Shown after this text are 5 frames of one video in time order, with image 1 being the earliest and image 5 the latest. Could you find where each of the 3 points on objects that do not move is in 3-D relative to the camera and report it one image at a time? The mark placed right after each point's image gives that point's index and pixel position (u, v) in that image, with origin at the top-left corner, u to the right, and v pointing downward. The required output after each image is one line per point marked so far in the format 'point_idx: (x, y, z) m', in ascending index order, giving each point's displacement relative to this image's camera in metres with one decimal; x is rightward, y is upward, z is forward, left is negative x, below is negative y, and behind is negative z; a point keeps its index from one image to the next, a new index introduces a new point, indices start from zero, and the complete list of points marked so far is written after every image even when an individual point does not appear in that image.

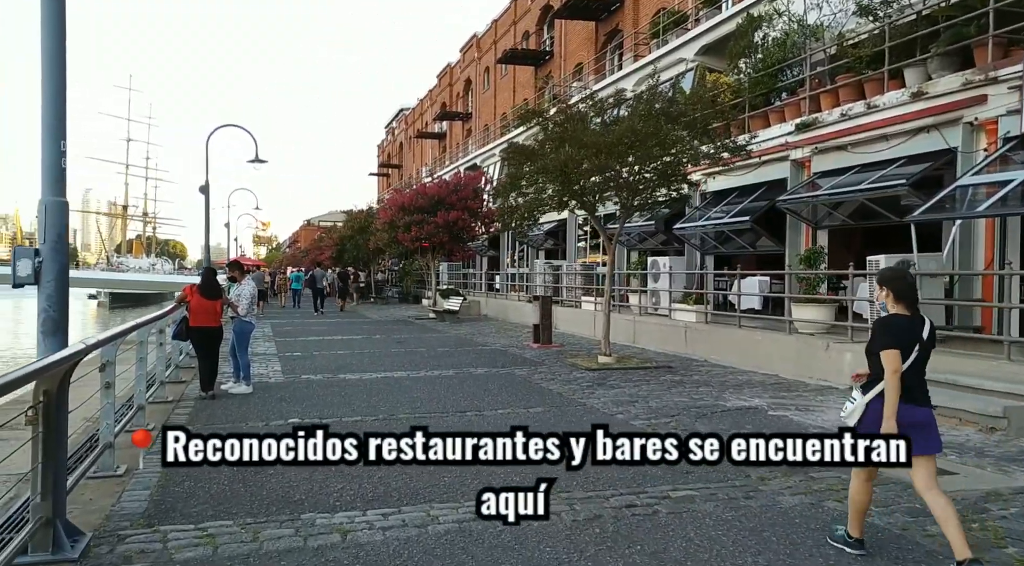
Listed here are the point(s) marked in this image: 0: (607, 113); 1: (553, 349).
0: (+1.6, +2.9, +12.2) m
1: (+0.9, -1.4, +15.3) m
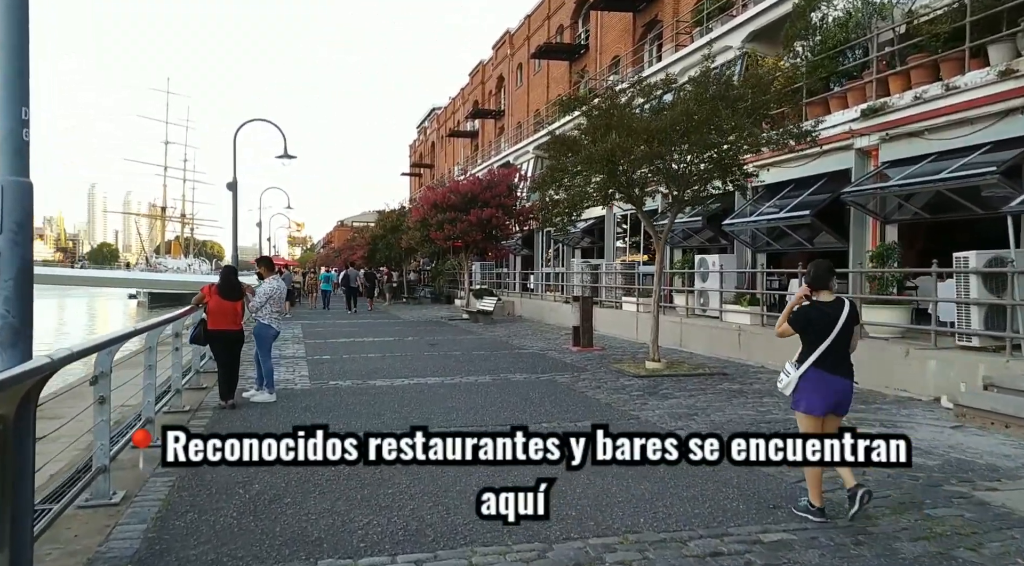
0: (+2.3, +2.9, +11.2) m
1: (+1.6, -1.4, +14.3) m
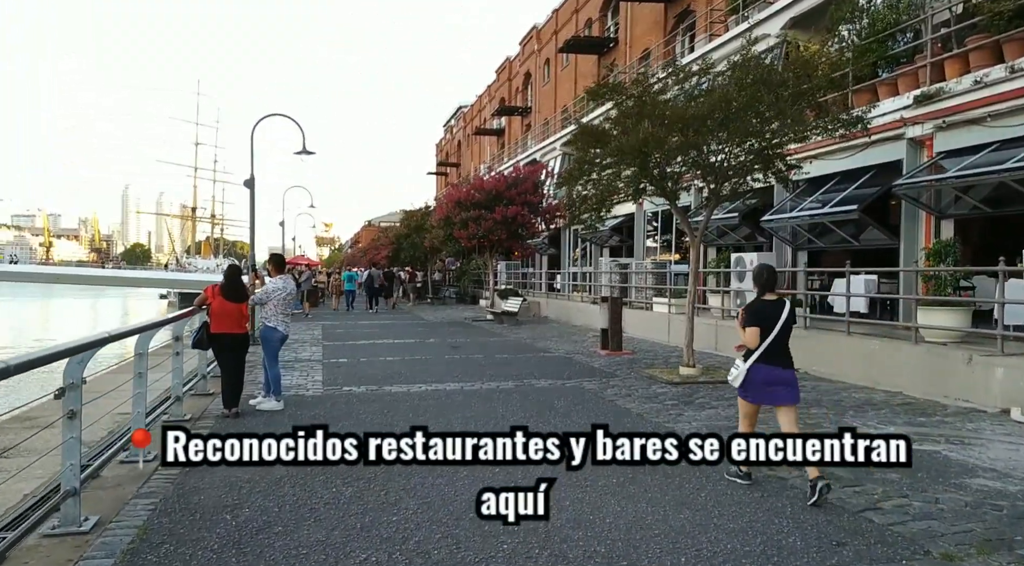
0: (+2.6, +2.9, +10.5) m
1: (+2.1, -1.4, +13.6) m
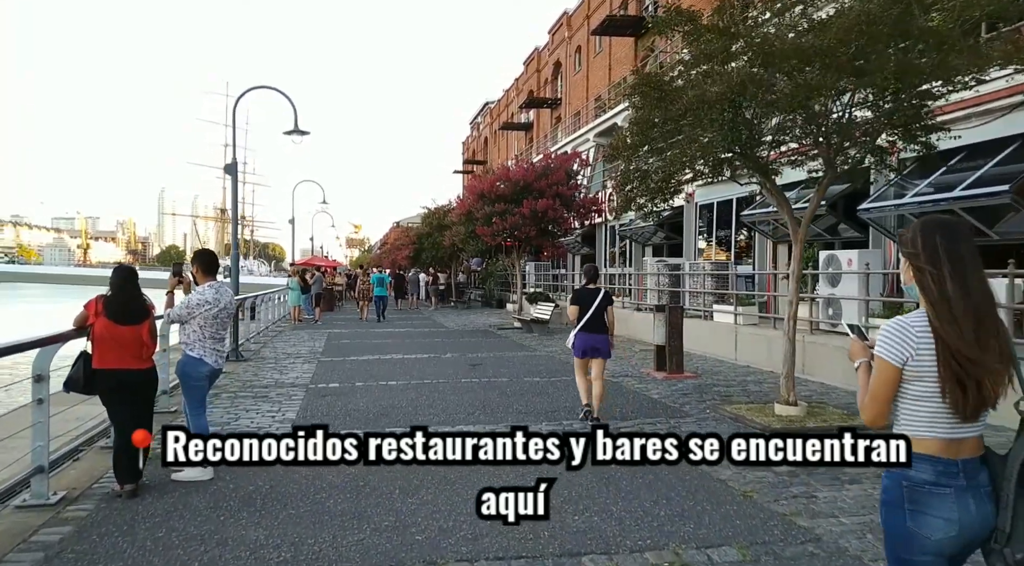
0: (+3.0, +2.8, +7.5) m
1: (+2.6, -1.5, +10.7) m
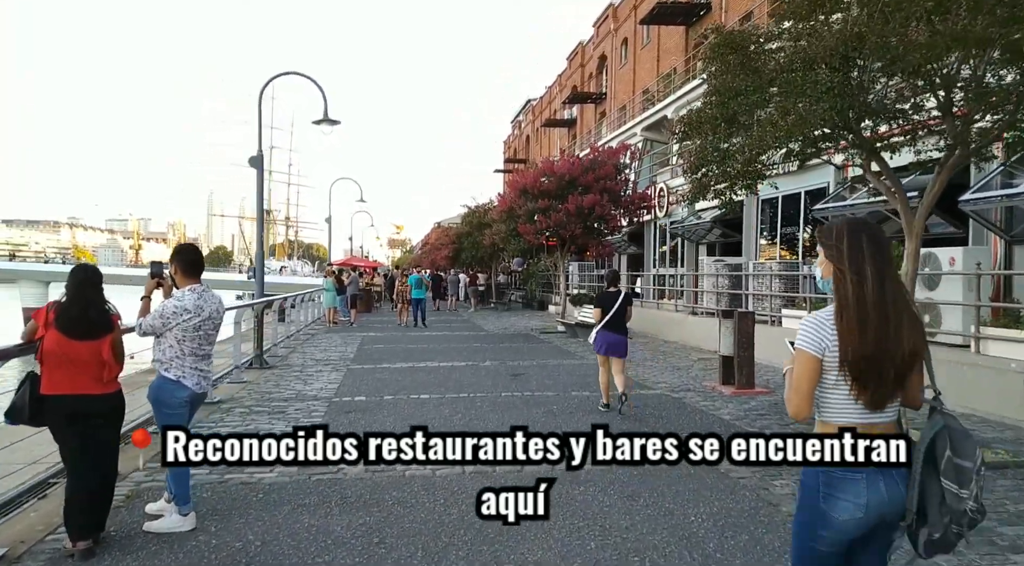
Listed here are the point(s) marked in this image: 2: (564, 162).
0: (+3.4, +2.8, +6.1) m
1: (+3.2, -1.5, +9.3) m
2: (+1.4, +3.3, +19.9) m
